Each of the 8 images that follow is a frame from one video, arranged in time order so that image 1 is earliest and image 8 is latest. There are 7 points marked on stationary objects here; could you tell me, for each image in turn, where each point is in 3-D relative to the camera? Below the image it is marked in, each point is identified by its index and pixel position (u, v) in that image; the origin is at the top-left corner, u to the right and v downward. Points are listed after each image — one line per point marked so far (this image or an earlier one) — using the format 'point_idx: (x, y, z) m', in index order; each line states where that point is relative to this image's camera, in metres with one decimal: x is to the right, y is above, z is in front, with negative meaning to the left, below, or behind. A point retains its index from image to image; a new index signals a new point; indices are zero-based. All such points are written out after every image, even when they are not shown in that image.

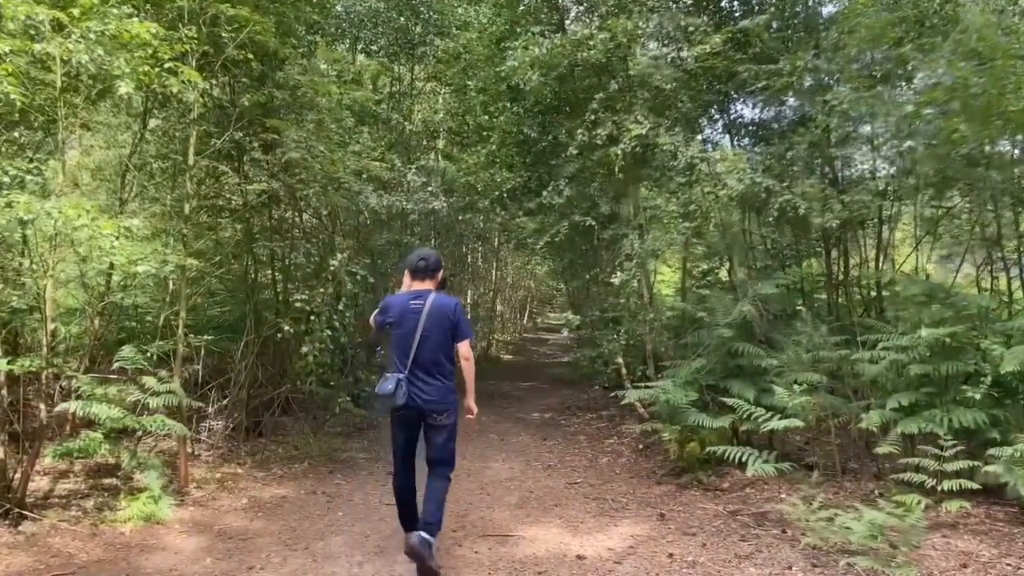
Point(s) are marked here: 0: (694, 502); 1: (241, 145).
0: (+1.3, -1.5, +5.8) m
1: (-2.1, +1.1, +6.5) m
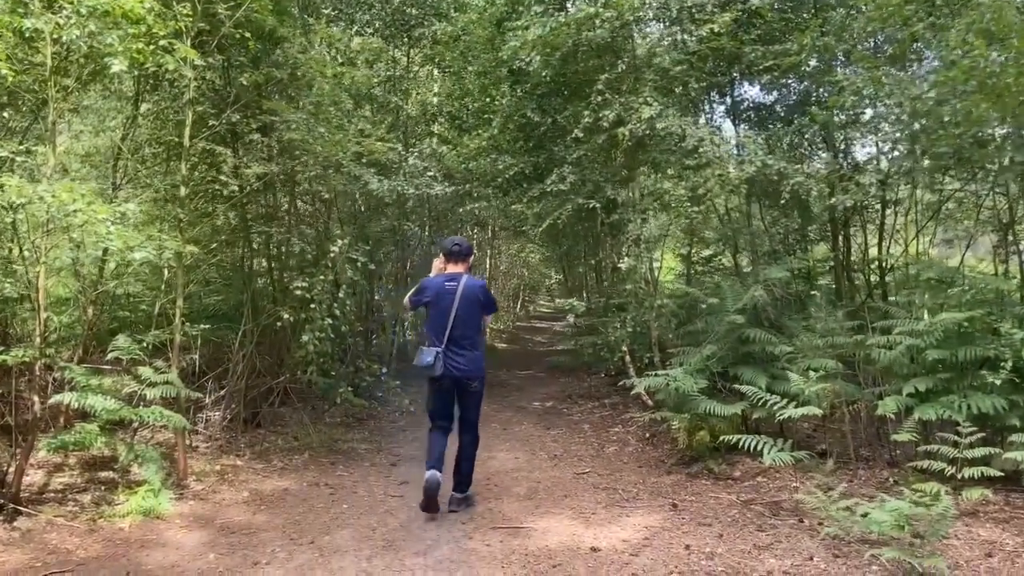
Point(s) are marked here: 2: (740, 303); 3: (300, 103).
0: (+1.3, -1.4, +5.7) m
1: (-2.1, +1.2, +6.3) m
2: (+1.7, -0.1, +6.2) m
3: (-1.7, +1.5, +6.7) m
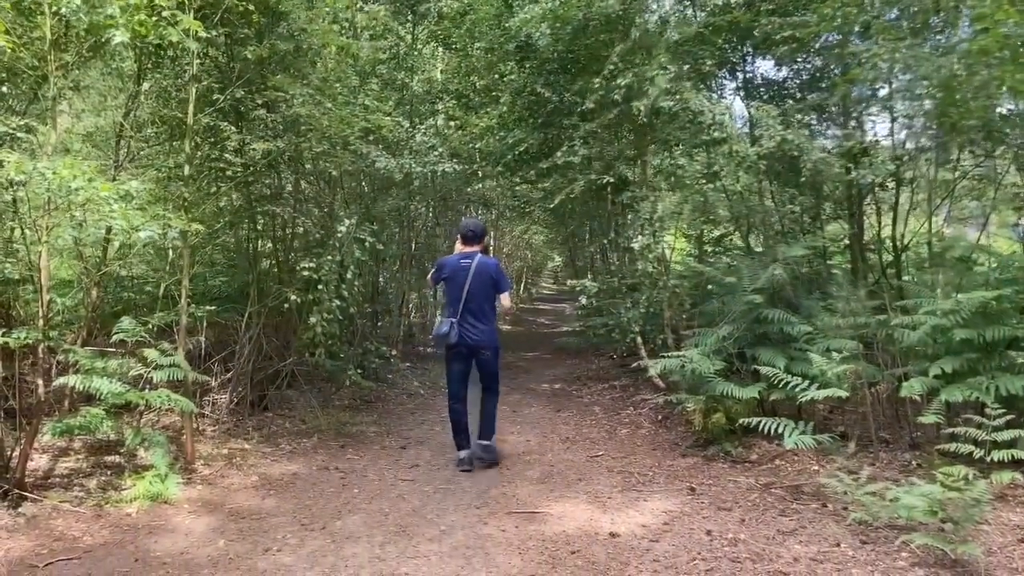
0: (+1.4, -1.2, +5.5) m
1: (-2.0, +1.4, +6.1) m
2: (+1.8, 0.0, +6.1) m
3: (-1.6, +1.6, +6.5) m
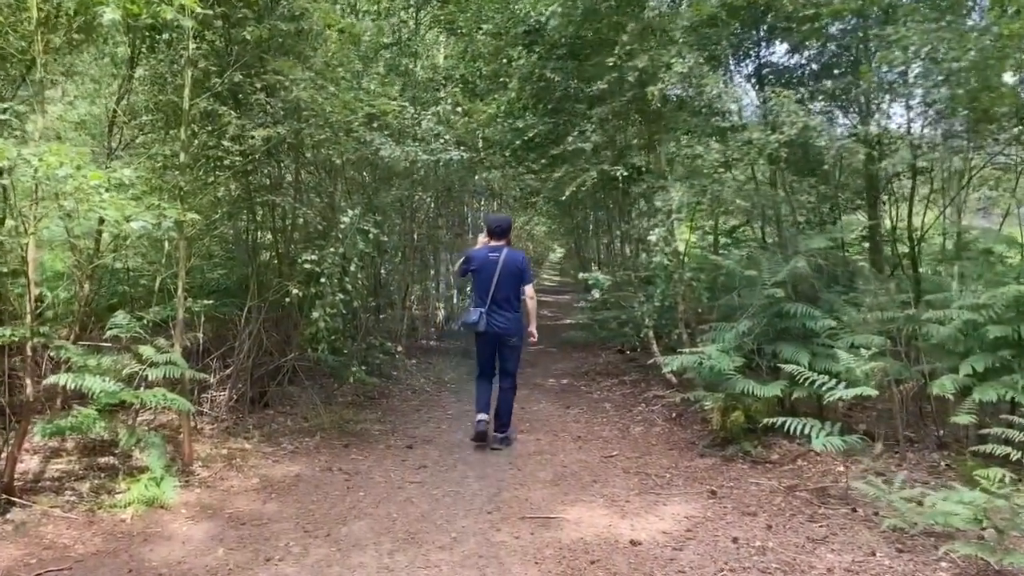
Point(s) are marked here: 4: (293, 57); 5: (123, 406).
0: (+1.5, -1.2, +5.3) m
1: (-1.9, +1.4, +5.9) m
2: (+1.9, +0.1, +5.9) m
3: (-1.5, +1.7, +6.2) m
4: (-1.6, +1.7, +6.1) m
5: (-2.5, -0.7, +5.3) m
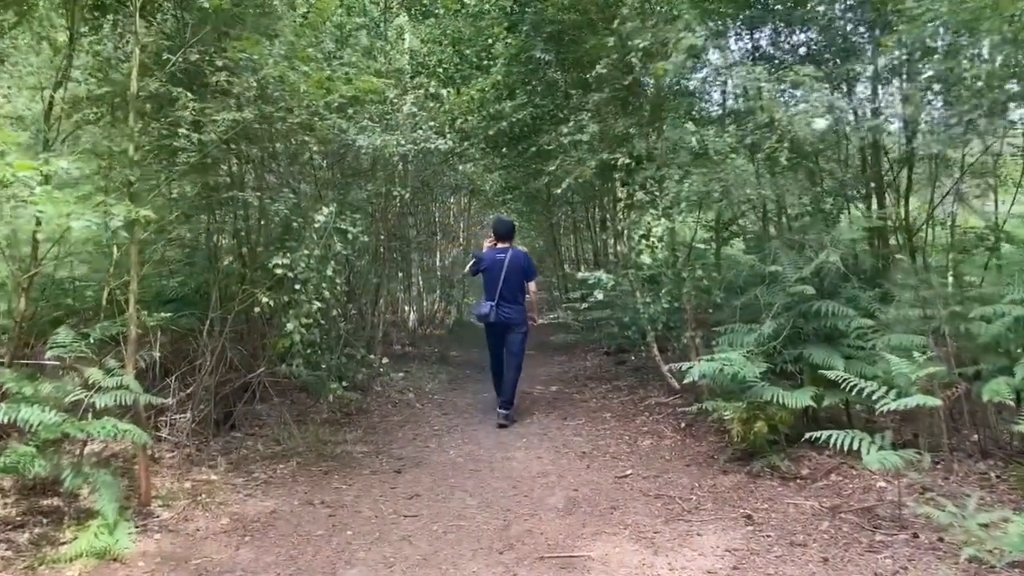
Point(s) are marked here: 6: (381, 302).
0: (+1.5, -1.2, +4.8) m
1: (-2.0, +1.3, +5.2) m
2: (+1.9, +0.1, +5.3) m
3: (-1.6, +1.6, +5.5) m
4: (-1.7, +1.6, +5.4) m
5: (-2.4, -0.8, +4.5) m
6: (-1.4, -0.2, +8.8) m
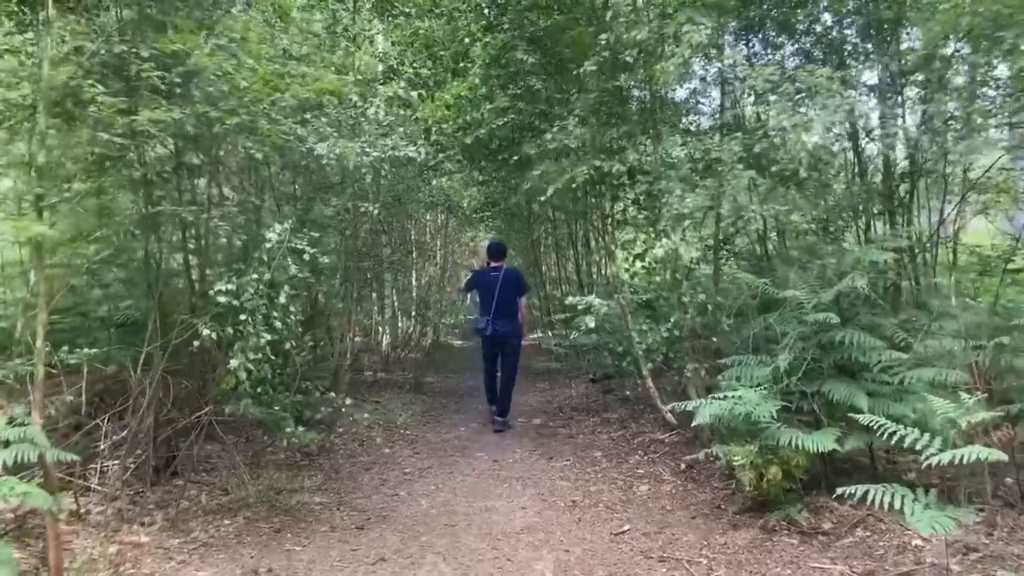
0: (+1.4, -1.3, +4.1) m
1: (-2.1, +1.2, +4.5) m
2: (+1.7, 0.0, +4.7) m
3: (-1.7, +1.5, +4.9) m
4: (-1.8, +1.5, +4.7) m
5: (-2.5, -1.0, +3.8) m
6: (-1.6, -0.4, +8.1) m
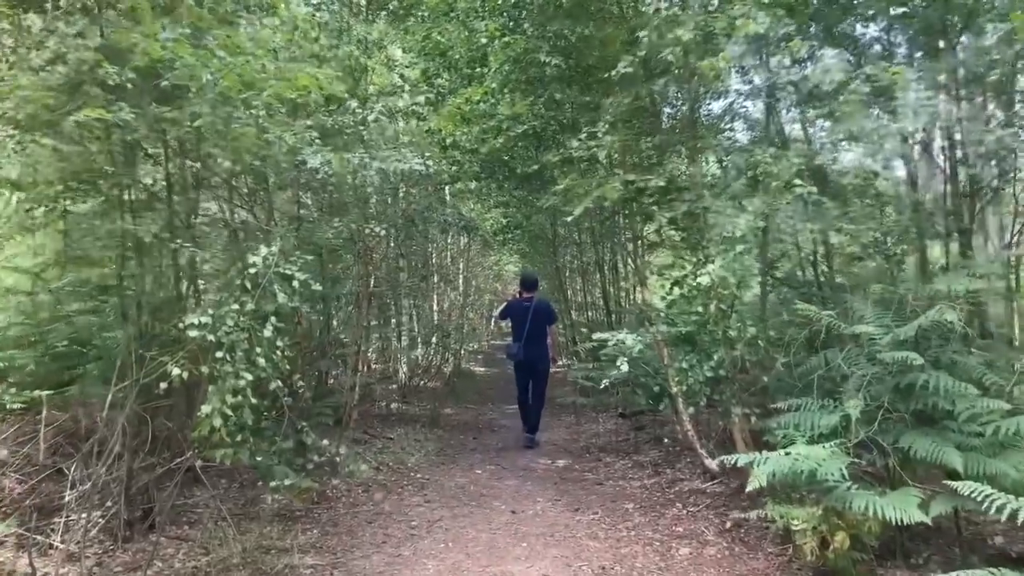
0: (+1.5, -1.5, +3.4) m
1: (-2.0, +1.0, +3.9) m
2: (+1.8, -0.2, +4.0) m
3: (-1.6, +1.3, +4.3) m
4: (-1.7, +1.3, +4.2) m
5: (-2.4, -1.1, +3.2) m
6: (-1.4, -0.6, +7.5) m
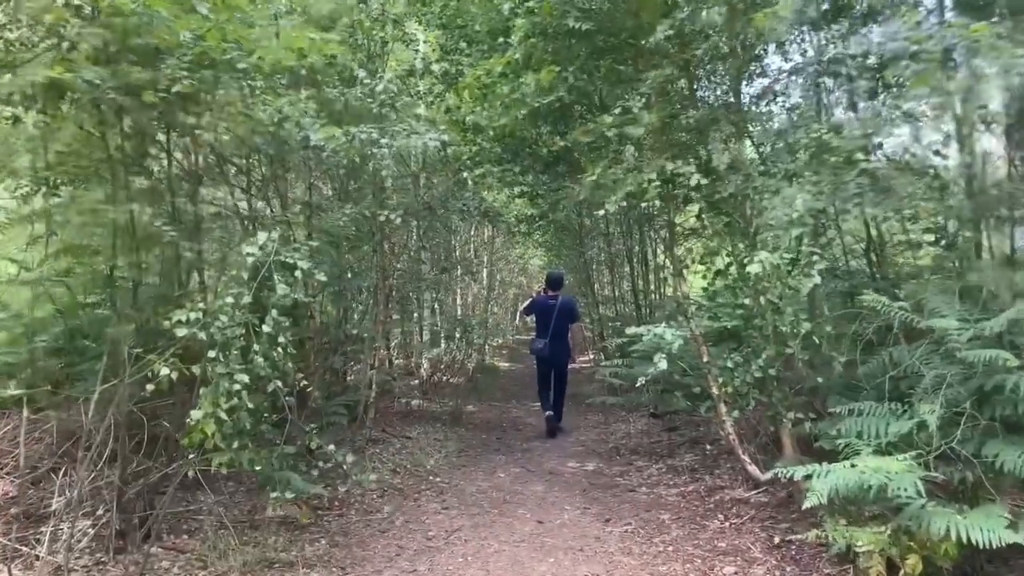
0: (+1.6, -1.4, +2.9) m
1: (-1.9, +1.1, +3.5) m
2: (+1.9, -0.2, +3.5) m
3: (-1.5, +1.4, +3.9) m
4: (-1.6, +1.4, +3.8) m
5: (-2.4, -1.1, +2.8) m
6: (-1.2, -0.6, +7.0) m
